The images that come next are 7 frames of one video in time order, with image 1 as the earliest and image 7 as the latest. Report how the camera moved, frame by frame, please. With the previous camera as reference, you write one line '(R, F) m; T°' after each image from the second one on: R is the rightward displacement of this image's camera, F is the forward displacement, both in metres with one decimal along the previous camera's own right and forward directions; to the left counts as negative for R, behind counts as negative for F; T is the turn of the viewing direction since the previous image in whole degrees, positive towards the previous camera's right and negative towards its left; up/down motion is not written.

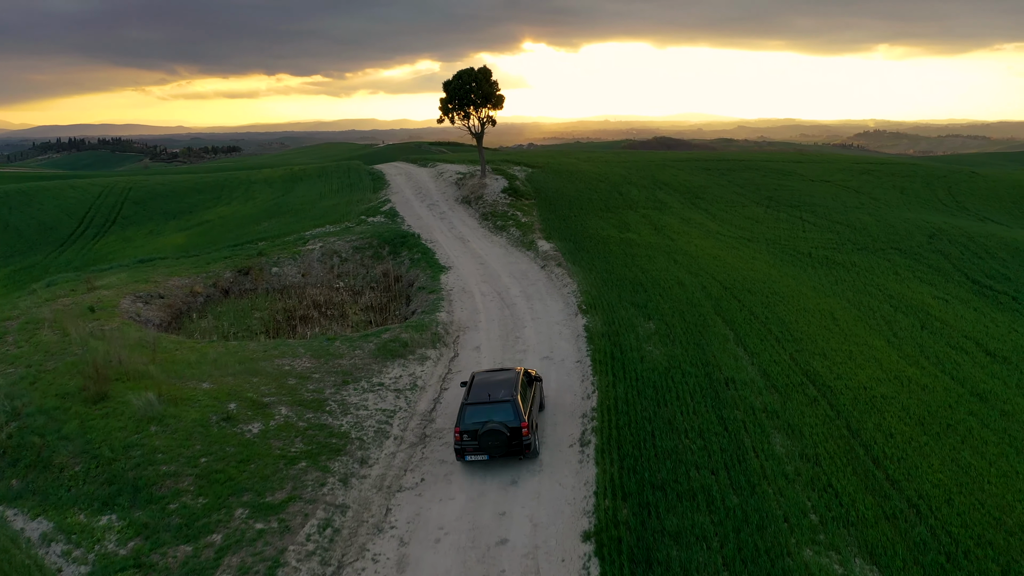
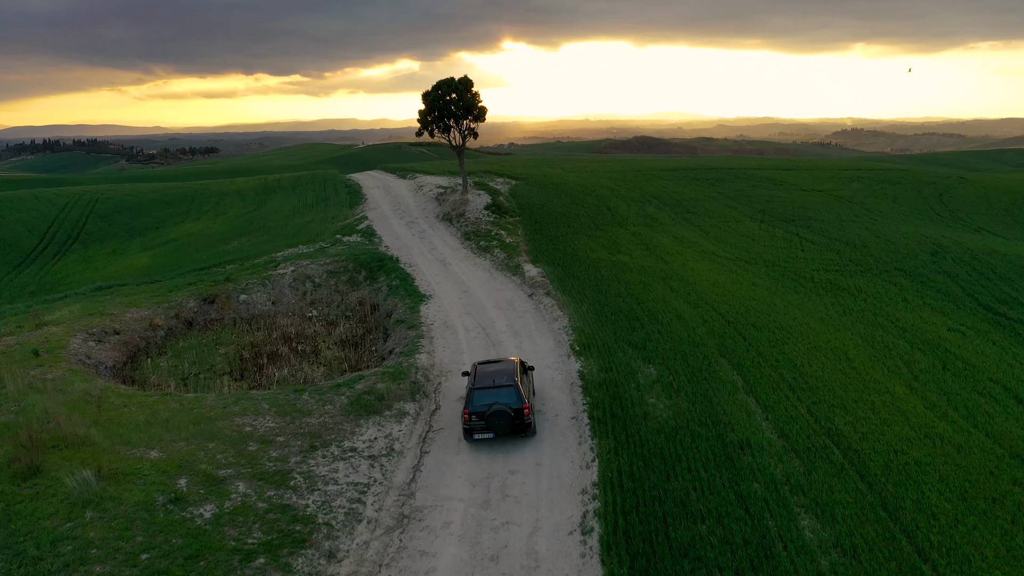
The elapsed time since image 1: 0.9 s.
(-0.1, +1.9) m; +1°
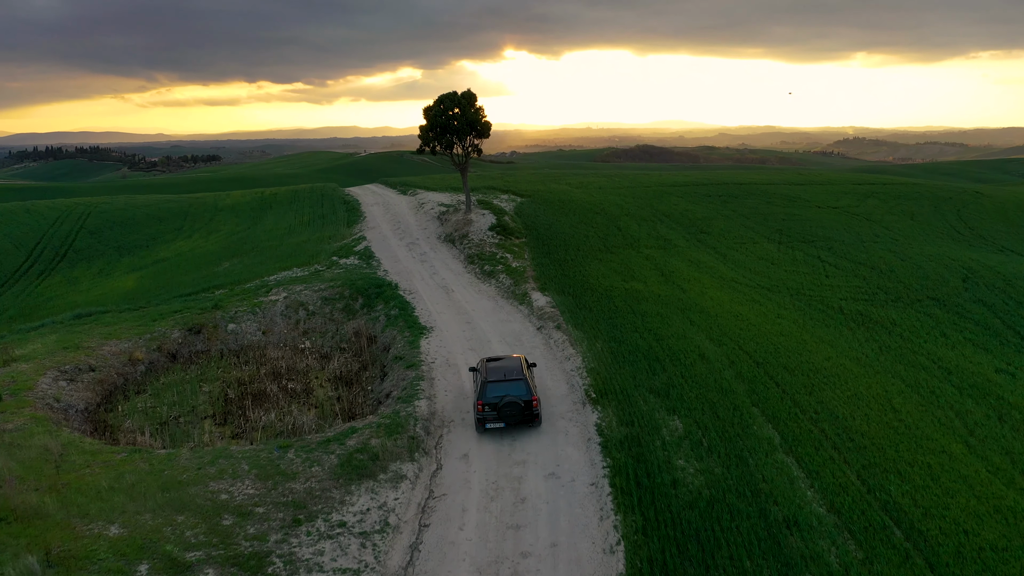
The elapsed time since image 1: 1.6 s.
(-0.2, +1.9) m; 0°
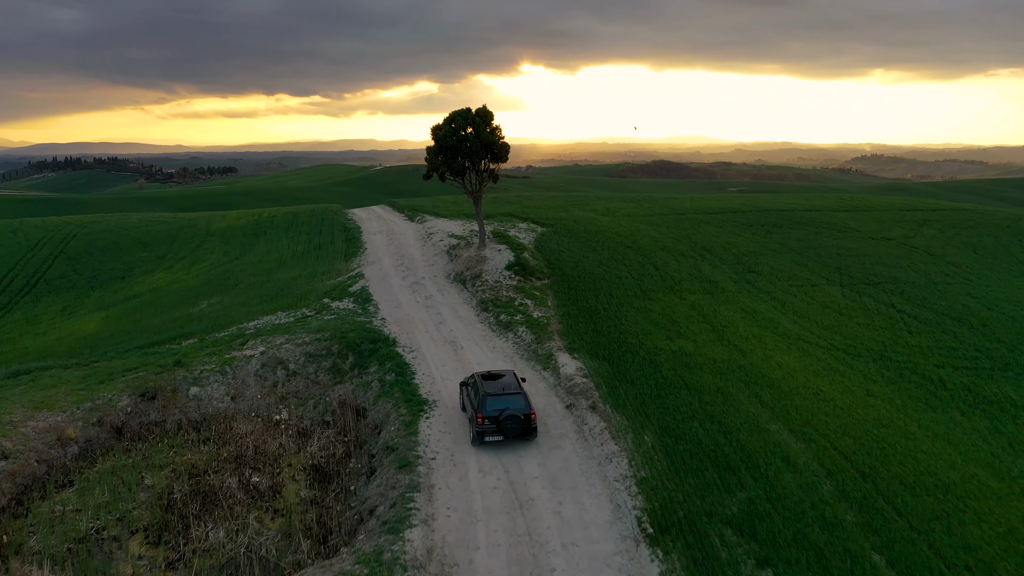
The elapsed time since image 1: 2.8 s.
(-0.2, +5.0) m; -1°
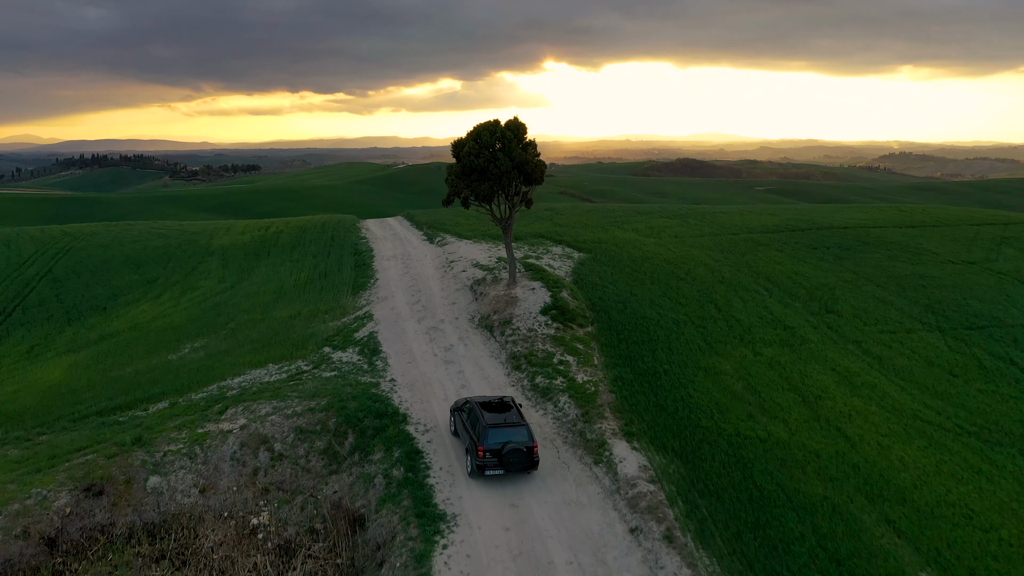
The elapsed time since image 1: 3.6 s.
(-0.5, +5.1) m; -2°
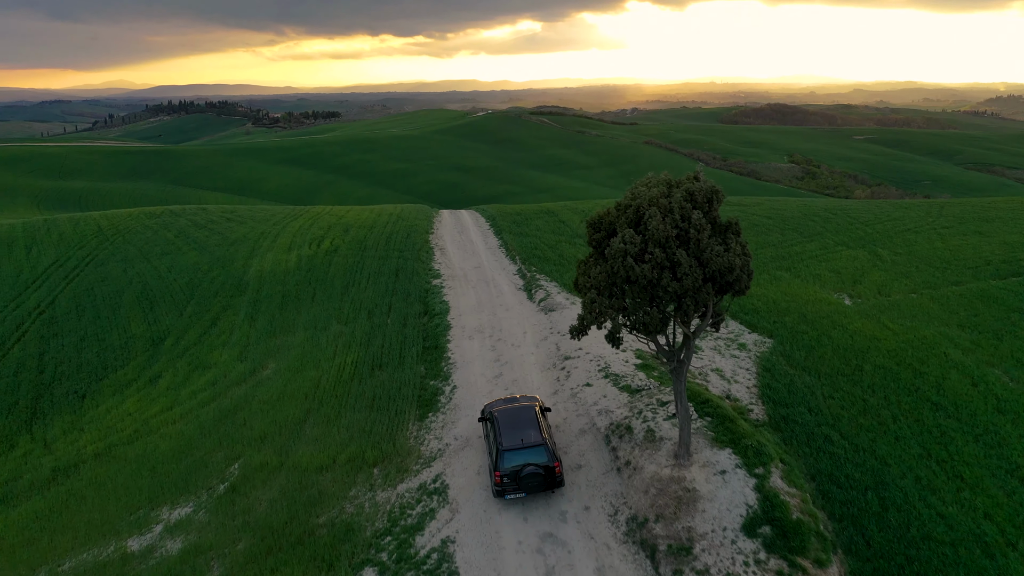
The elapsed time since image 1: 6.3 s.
(-1.9, +11.2) m; -5°
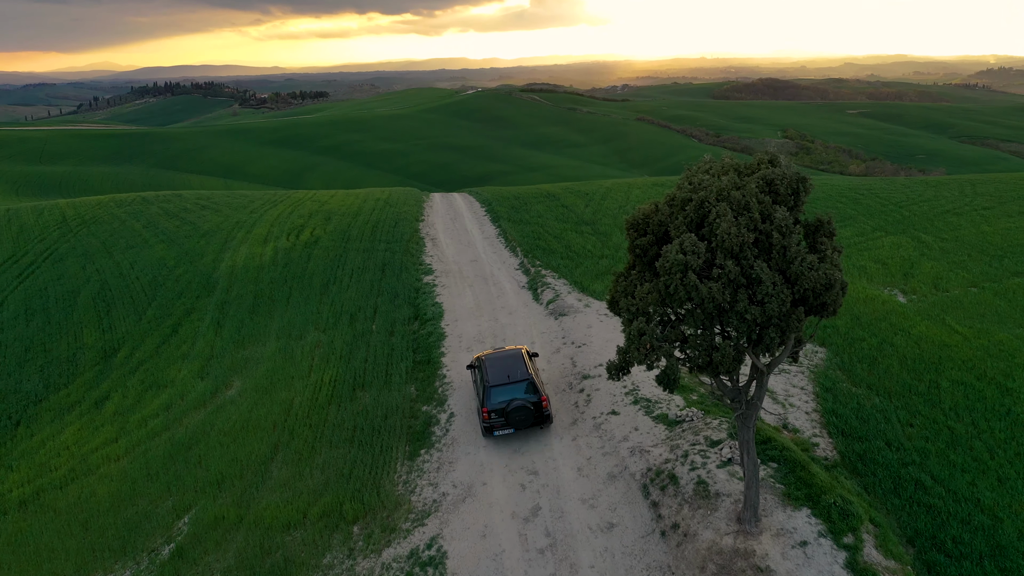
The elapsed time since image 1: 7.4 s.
(-0.3, +3.7) m; +1°
